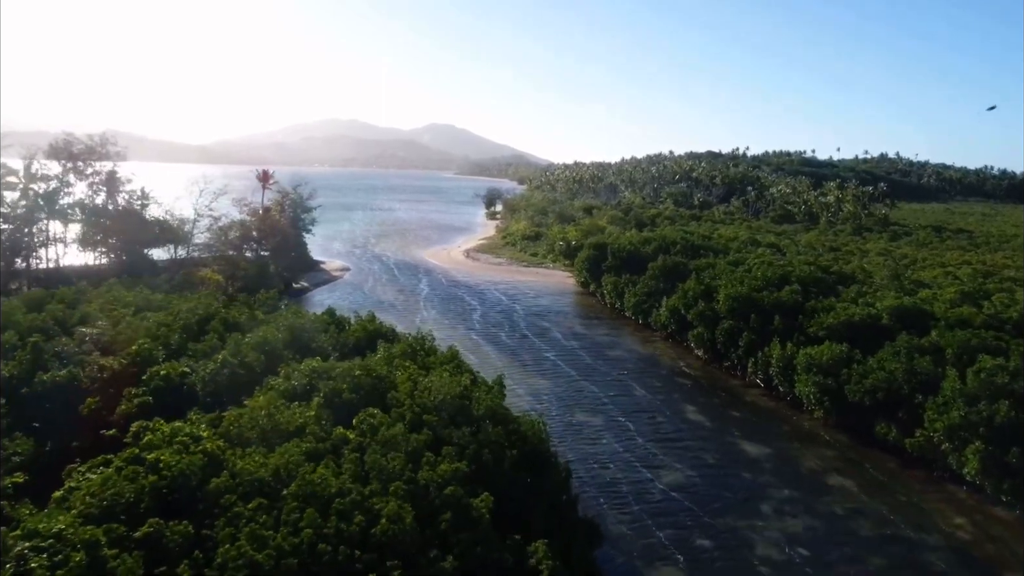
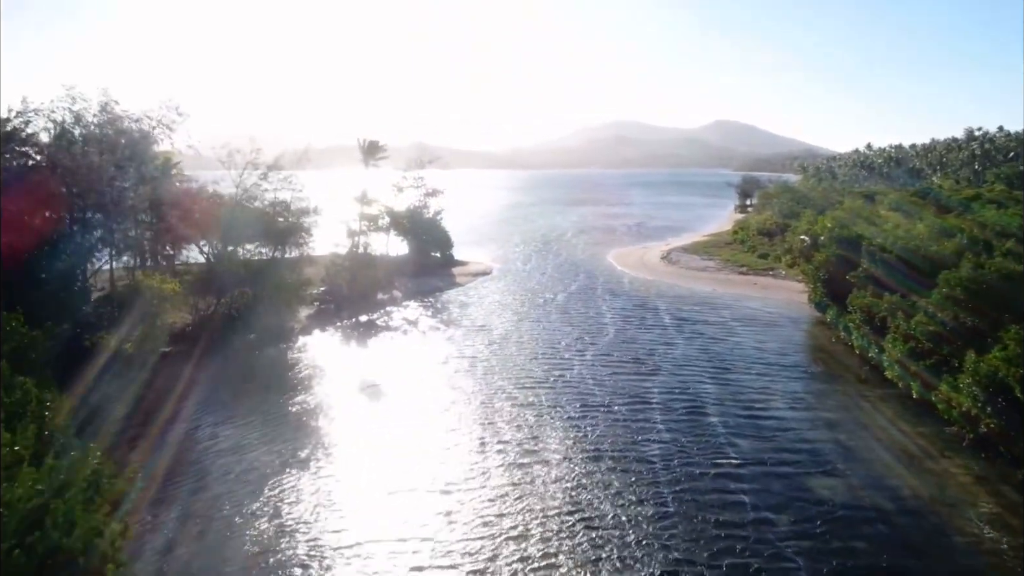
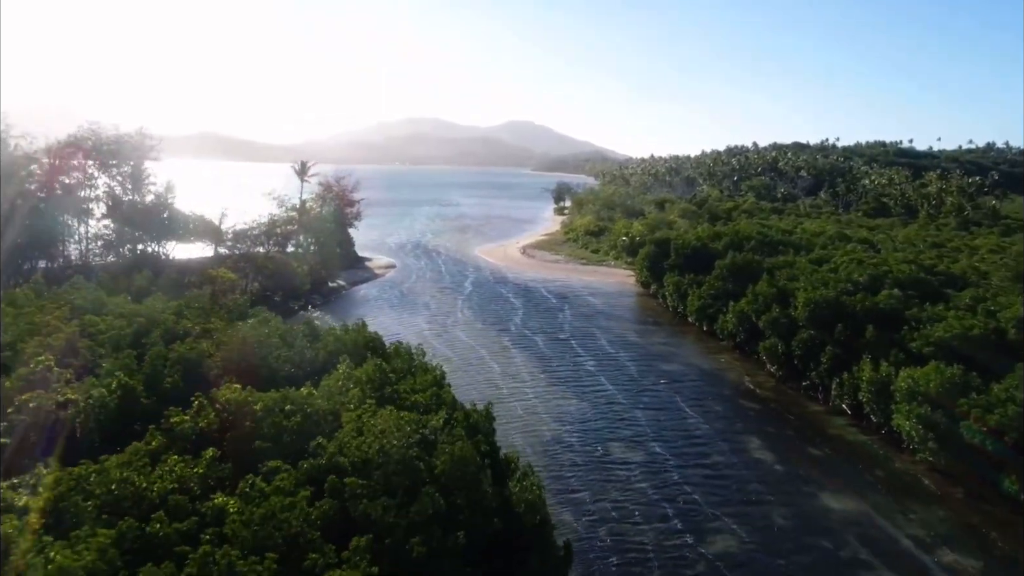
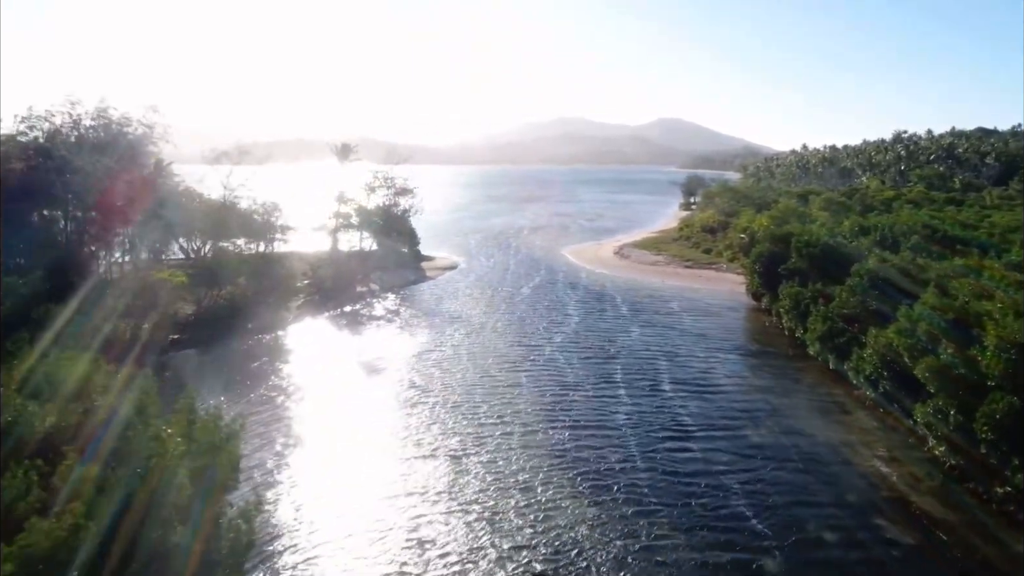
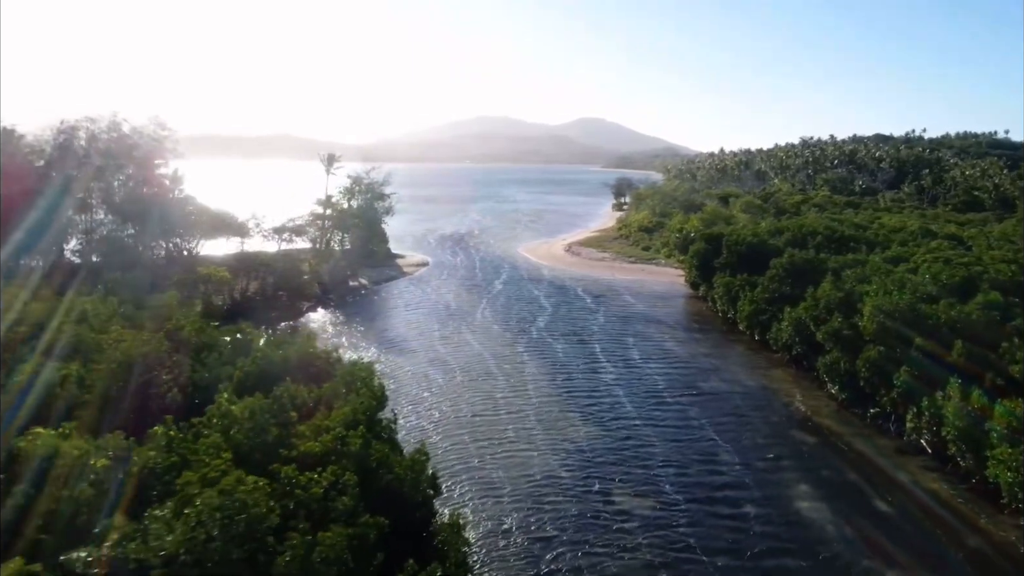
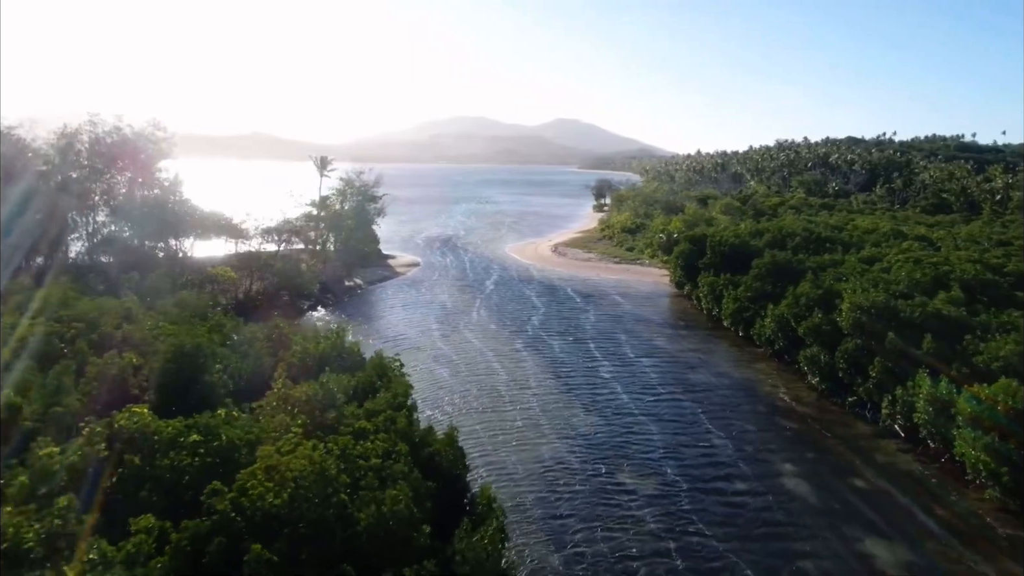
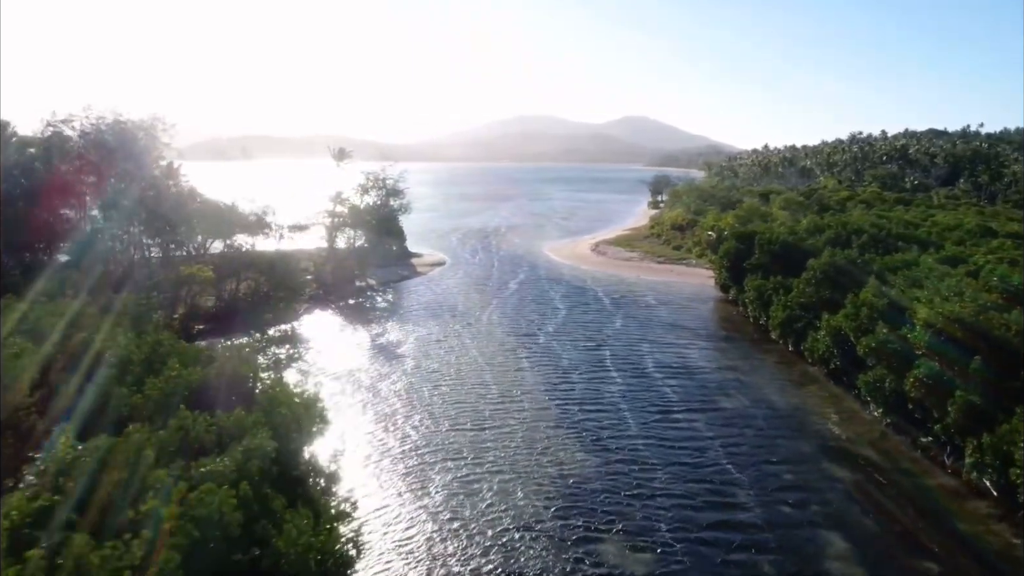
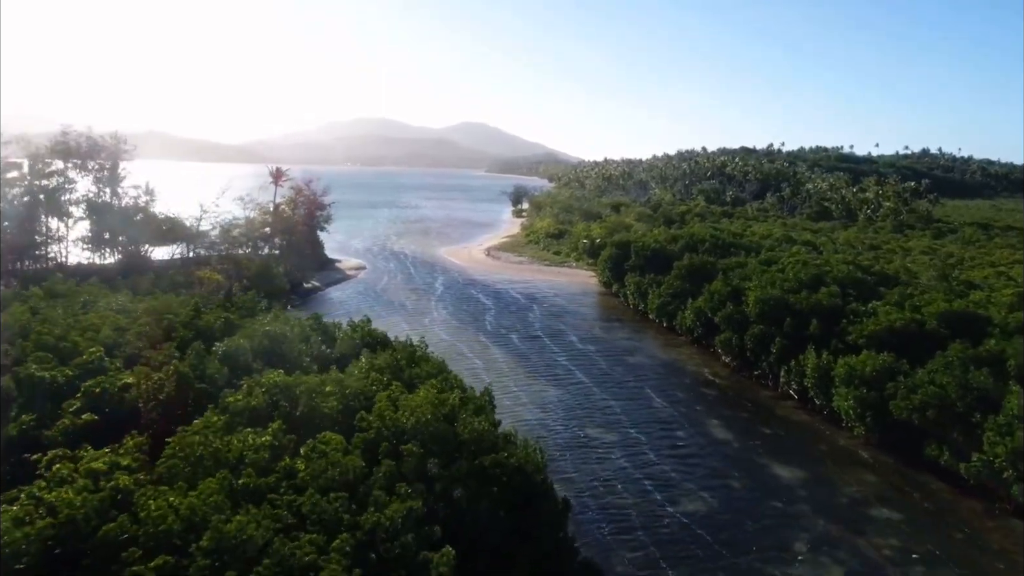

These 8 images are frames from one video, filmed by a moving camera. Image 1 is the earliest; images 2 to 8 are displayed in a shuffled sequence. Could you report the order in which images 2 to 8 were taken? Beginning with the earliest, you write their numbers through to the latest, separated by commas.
8, 3, 6, 5, 7, 4, 2
